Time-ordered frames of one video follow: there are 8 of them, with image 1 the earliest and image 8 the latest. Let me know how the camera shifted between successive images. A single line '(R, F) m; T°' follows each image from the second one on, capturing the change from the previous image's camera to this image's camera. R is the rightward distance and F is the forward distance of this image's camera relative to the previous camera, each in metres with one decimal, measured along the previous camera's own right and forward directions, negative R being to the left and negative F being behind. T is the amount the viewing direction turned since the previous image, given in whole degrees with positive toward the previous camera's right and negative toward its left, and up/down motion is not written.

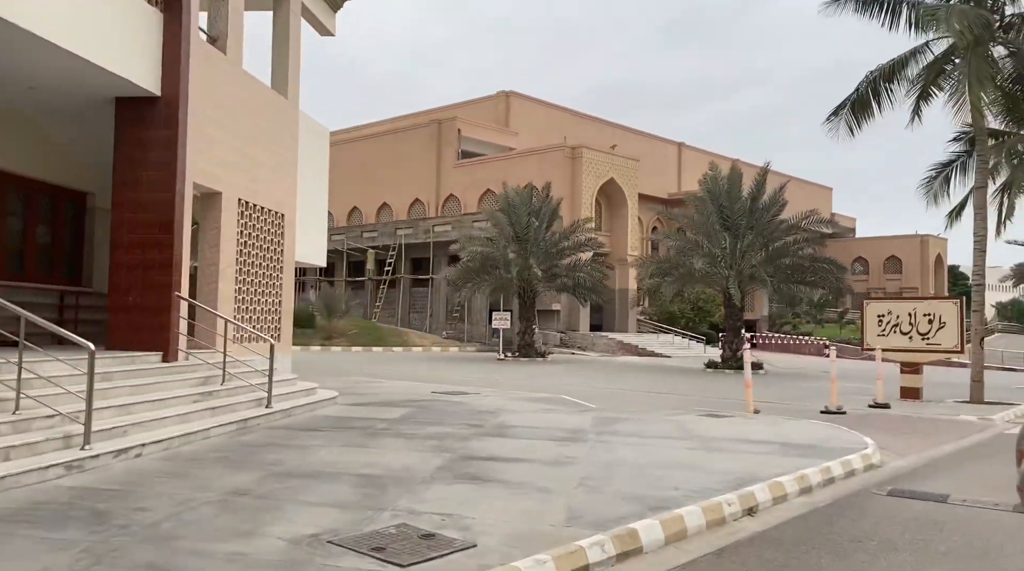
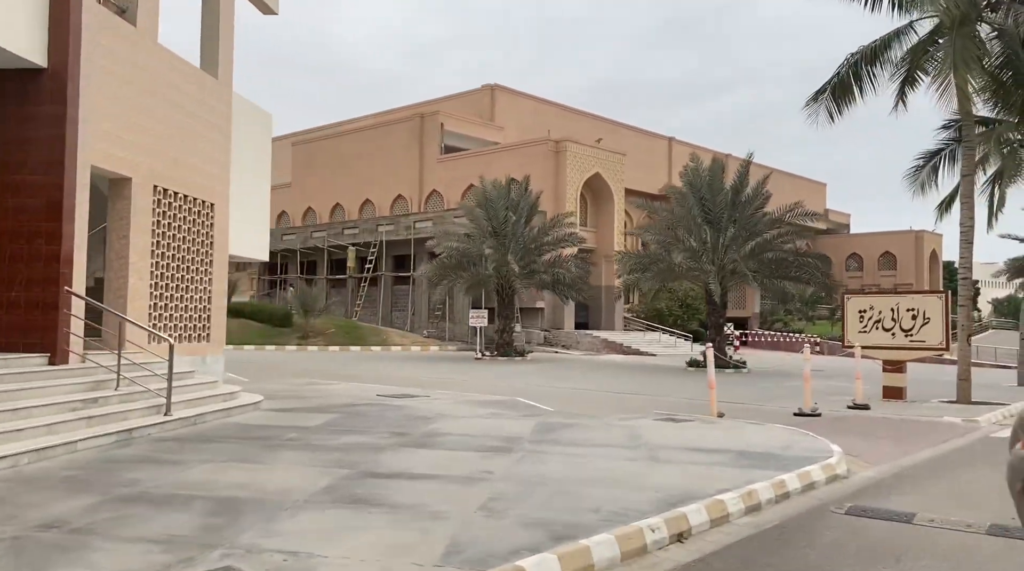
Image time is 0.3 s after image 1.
(+0.6, +1.0) m; 0°
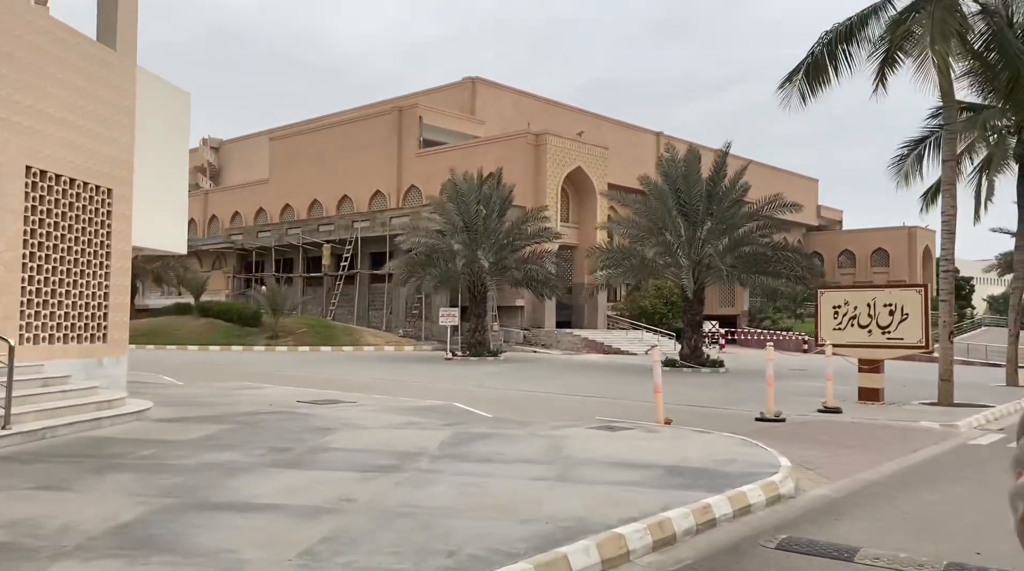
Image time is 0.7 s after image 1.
(+0.8, +1.2) m; 0°
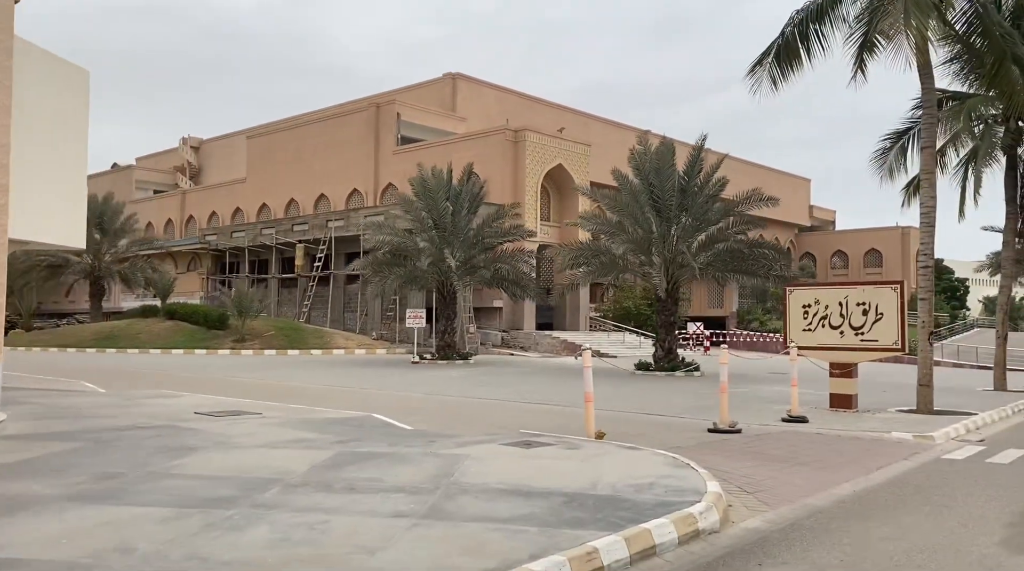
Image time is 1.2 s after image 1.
(+0.8, +1.3) m; 0°
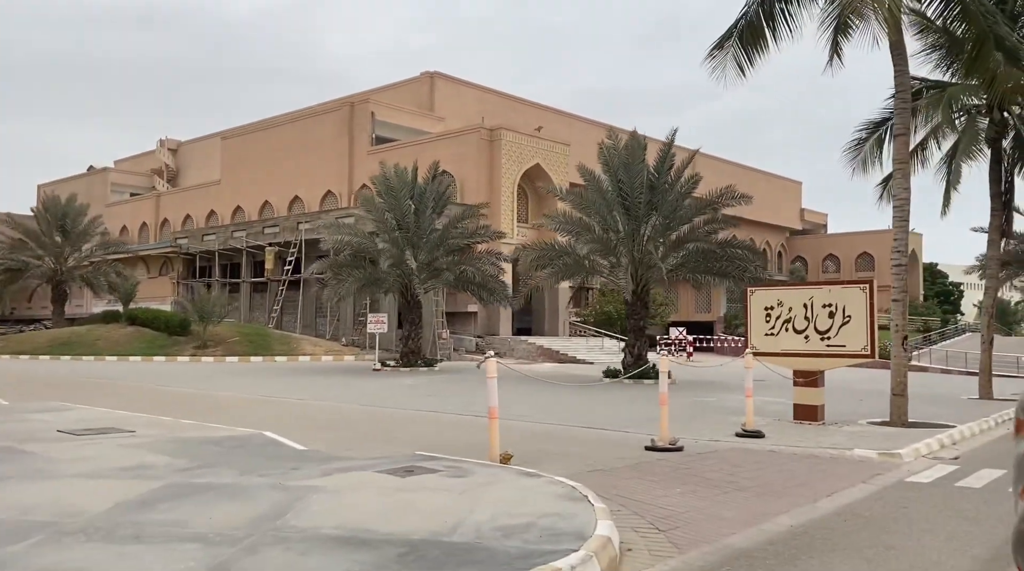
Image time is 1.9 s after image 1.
(+0.9, +1.3) m; 0°
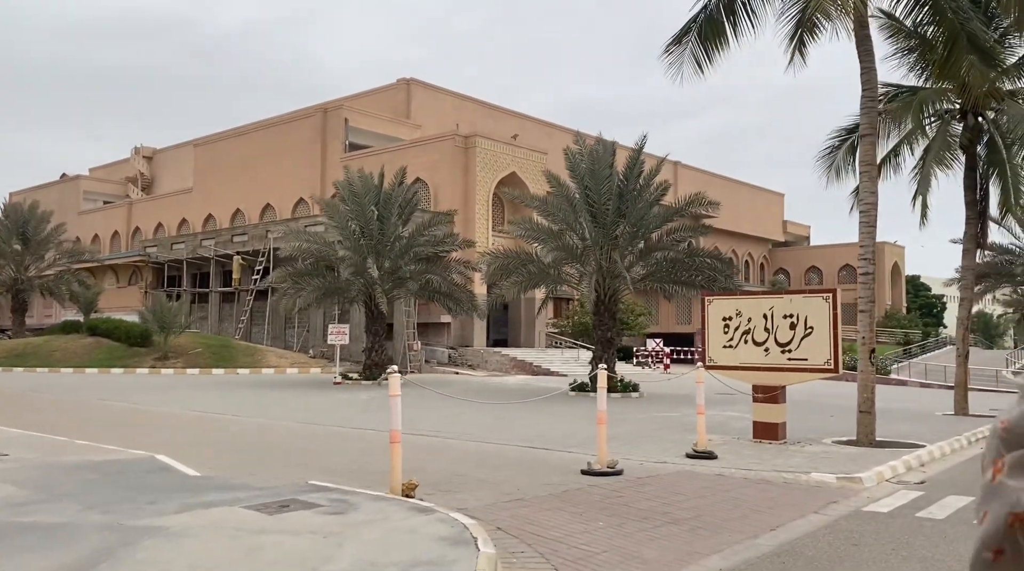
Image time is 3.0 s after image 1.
(+0.6, +0.9) m; +1°
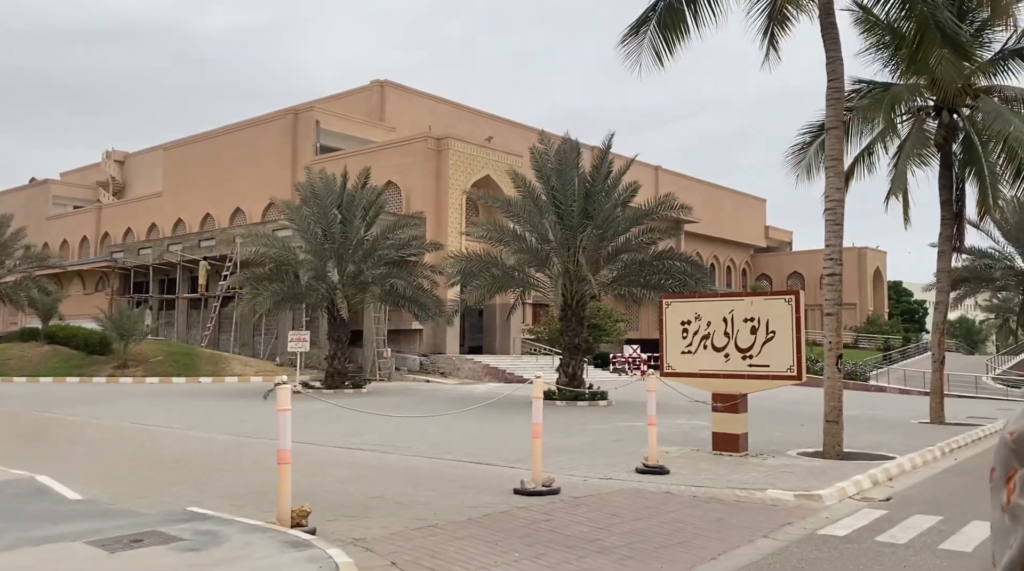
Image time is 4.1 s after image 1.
(+0.5, +0.8) m; +1°
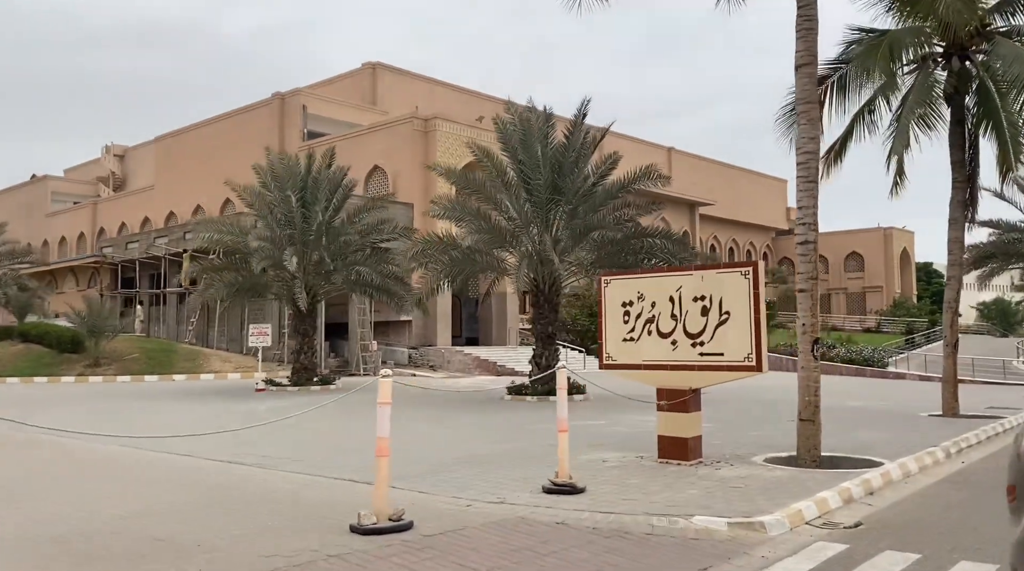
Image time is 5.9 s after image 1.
(+1.3, +2.1) m; -2°
